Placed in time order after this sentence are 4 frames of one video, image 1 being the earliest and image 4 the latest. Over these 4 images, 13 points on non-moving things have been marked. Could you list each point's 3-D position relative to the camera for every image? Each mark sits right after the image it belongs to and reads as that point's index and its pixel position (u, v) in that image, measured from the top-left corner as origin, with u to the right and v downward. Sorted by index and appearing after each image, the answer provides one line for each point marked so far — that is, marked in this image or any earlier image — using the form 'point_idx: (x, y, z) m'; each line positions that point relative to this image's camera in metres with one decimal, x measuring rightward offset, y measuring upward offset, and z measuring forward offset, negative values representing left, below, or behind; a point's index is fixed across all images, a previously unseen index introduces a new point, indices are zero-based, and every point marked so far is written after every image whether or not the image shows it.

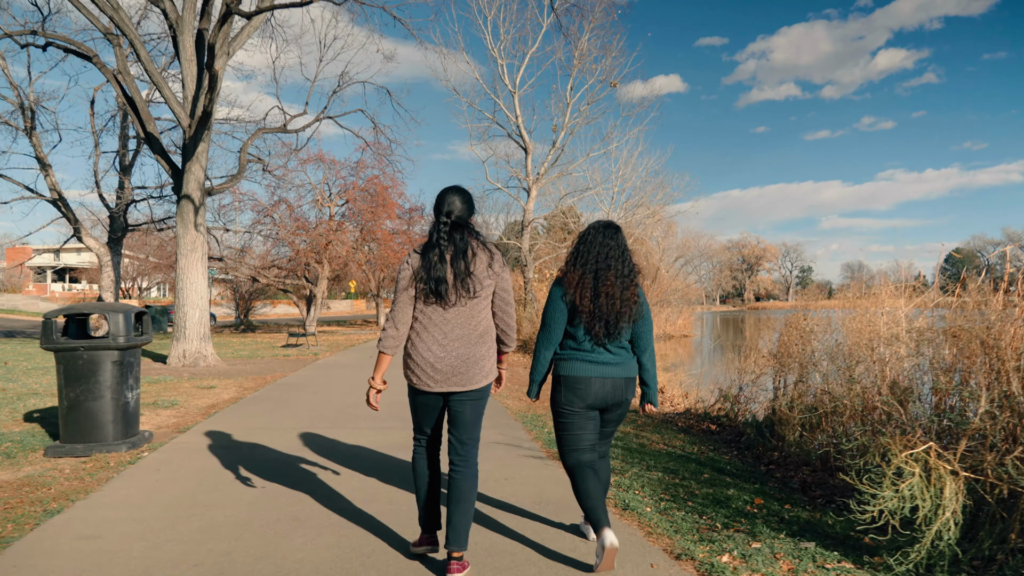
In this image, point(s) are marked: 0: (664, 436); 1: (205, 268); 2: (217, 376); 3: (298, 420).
0: (+1.8, -1.8, +7.4) m
1: (-7.8, +0.5, +15.7) m
2: (-6.3, -1.9, +13.2) m
3: (-3.0, -1.8, +8.8) m
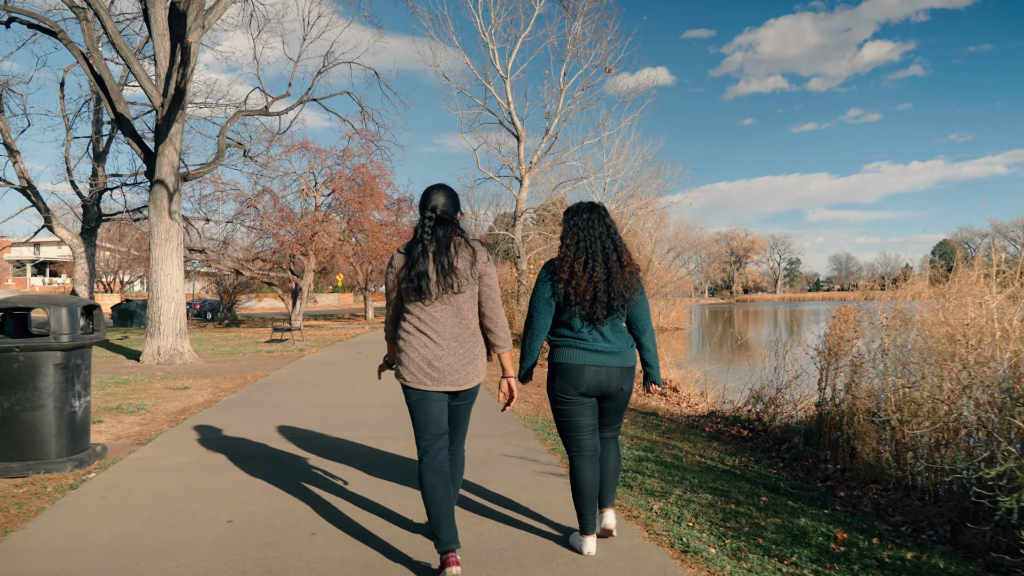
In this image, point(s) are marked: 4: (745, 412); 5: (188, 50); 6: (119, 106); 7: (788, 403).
0: (+1.9, -1.6, +6.5) m
1: (-7.8, +0.7, +14.6) m
2: (-6.3, -1.7, +12.2) m
3: (-2.9, -1.7, +7.8) m
4: (+3.0, -1.6, +8.0) m
5: (-6.5, +4.7, +12.3) m
6: (-10.2, +4.7, +16.0) m
7: (+3.2, -1.4, +7.2) m
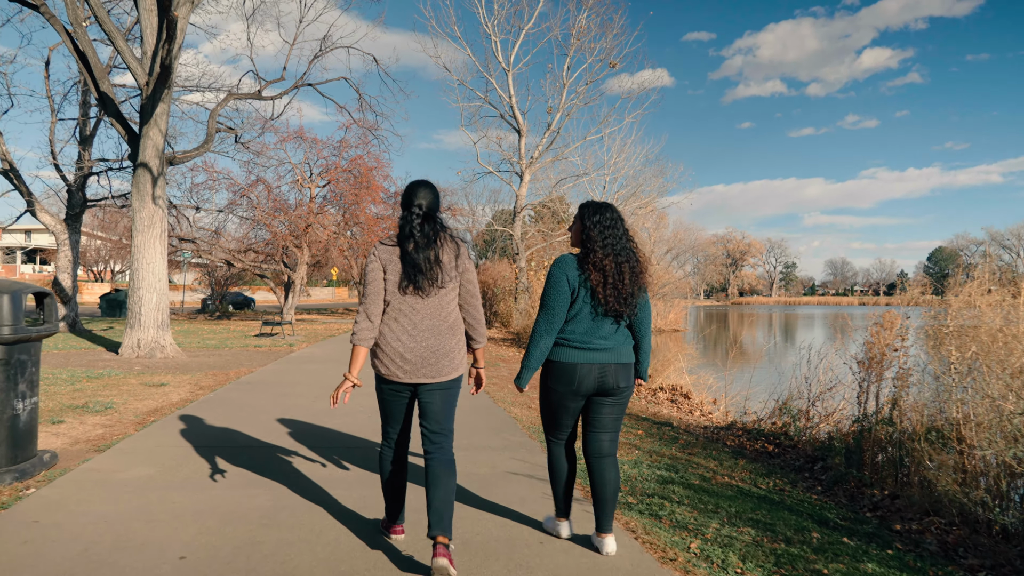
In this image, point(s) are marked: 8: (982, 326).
0: (+2.0, -1.6, +5.9) m
1: (-7.8, +0.9, +13.9) m
2: (-6.3, -1.5, +11.5) m
3: (-2.9, -1.6, +7.1) m
4: (+3.0, -1.6, +7.3) m
5: (-6.3, +4.9, +11.6) m
6: (-10.1, +5.0, +15.3) m
7: (+3.3, -1.4, +6.6) m
8: (+3.6, -0.3, +4.7) m
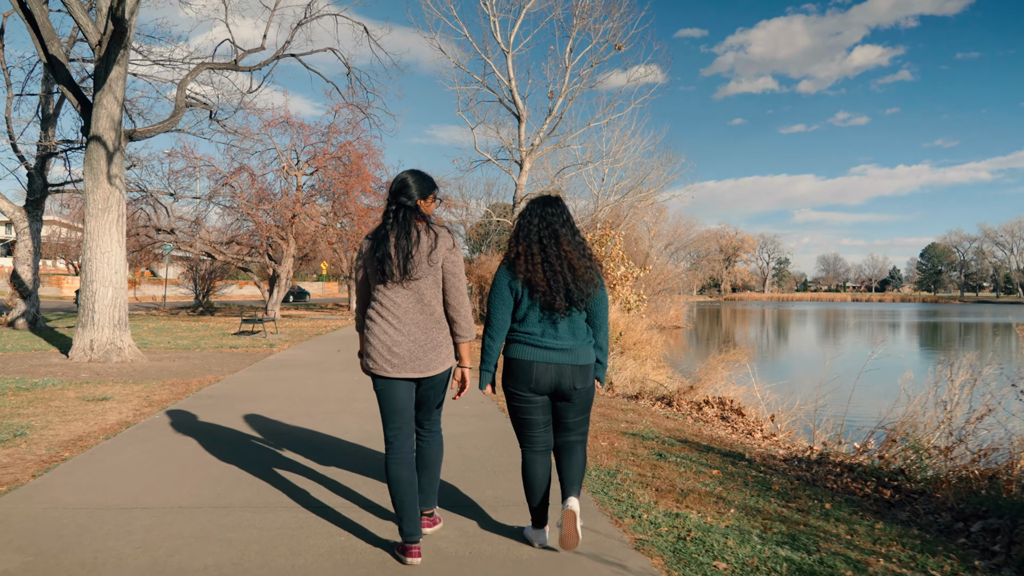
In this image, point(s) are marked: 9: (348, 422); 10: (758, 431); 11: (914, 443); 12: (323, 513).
0: (+2.3, -1.6, +4.2) m
1: (-7.6, +1.0, +12.0) m
2: (-6.1, -1.4, +9.7) m
3: (-2.6, -1.5, +5.4) m
4: (+3.3, -1.6, +5.6) m
5: (-6.1, +5.0, +9.7) m
6: (-9.9, +5.2, +13.4) m
7: (+3.6, -1.3, +4.9) m
8: (+3.9, -0.3, +3.0) m
9: (-1.9, -1.6, +7.0) m
10: (+3.1, -1.8, +7.8) m
11: (+3.4, -1.3, +5.3) m
12: (-1.3, -1.5, +4.0) m
